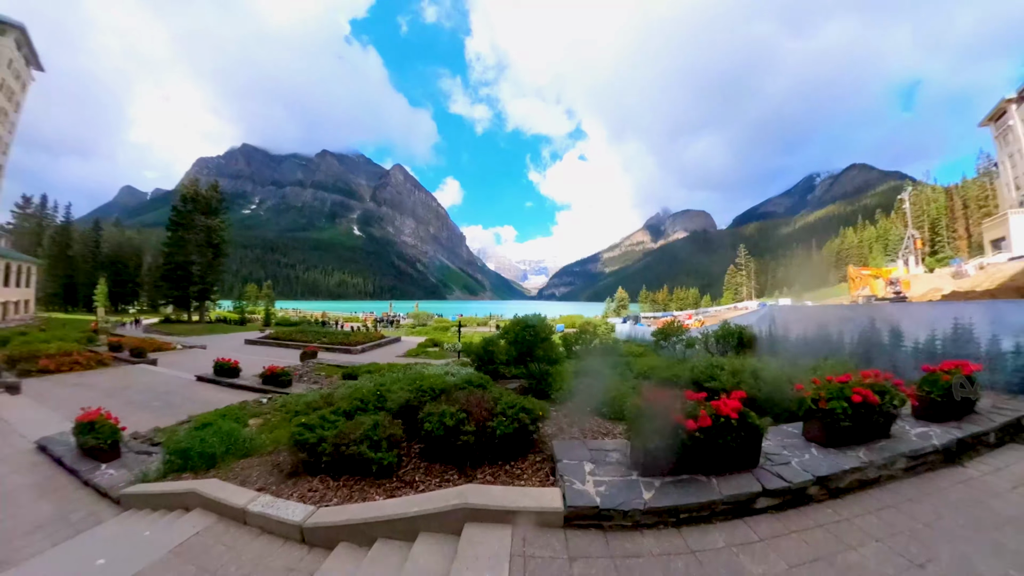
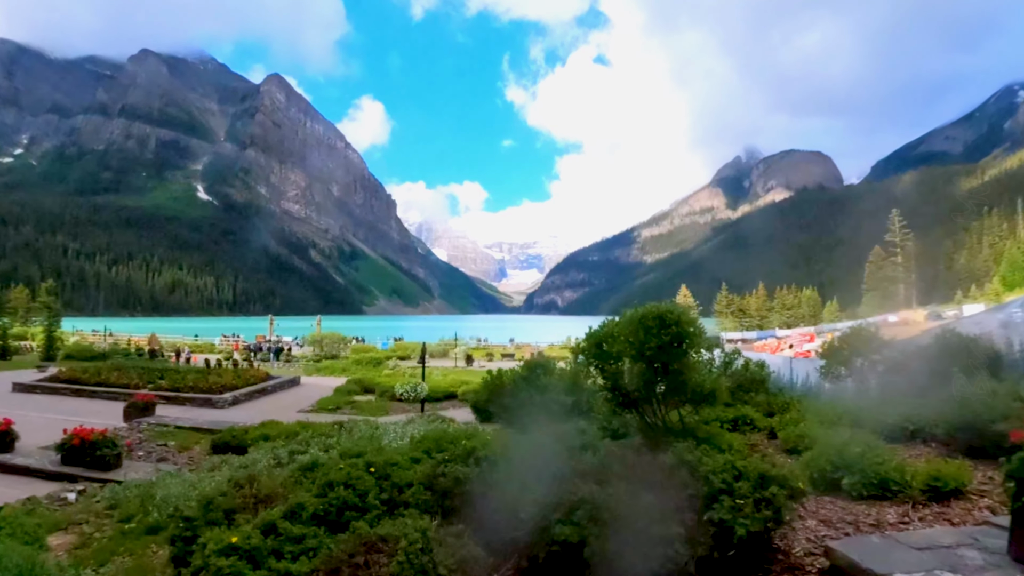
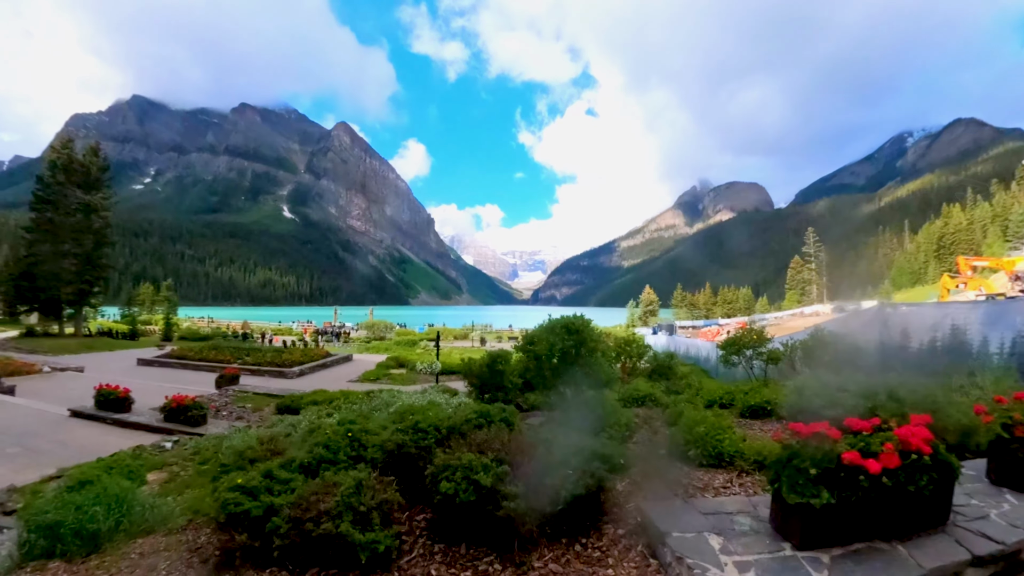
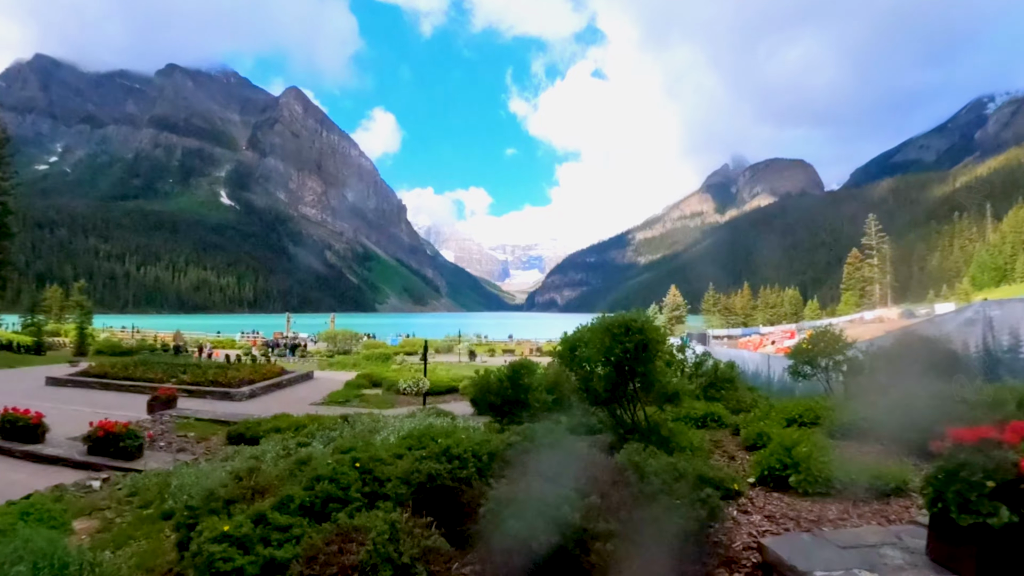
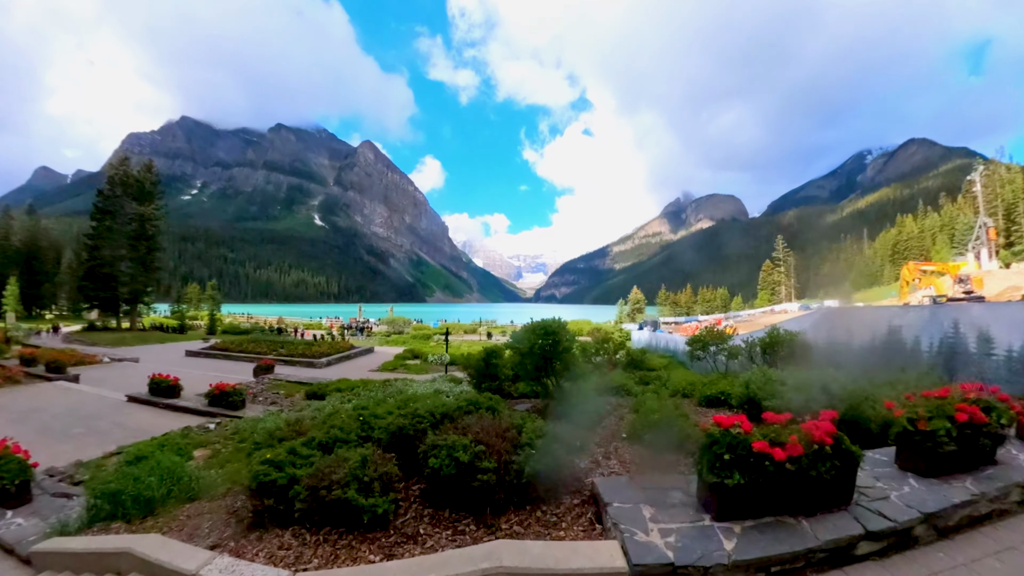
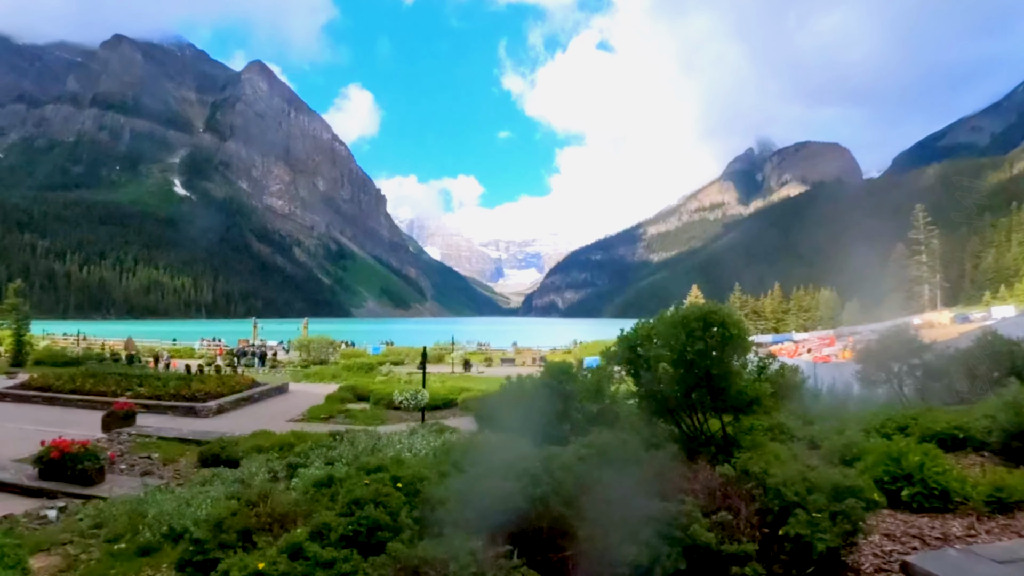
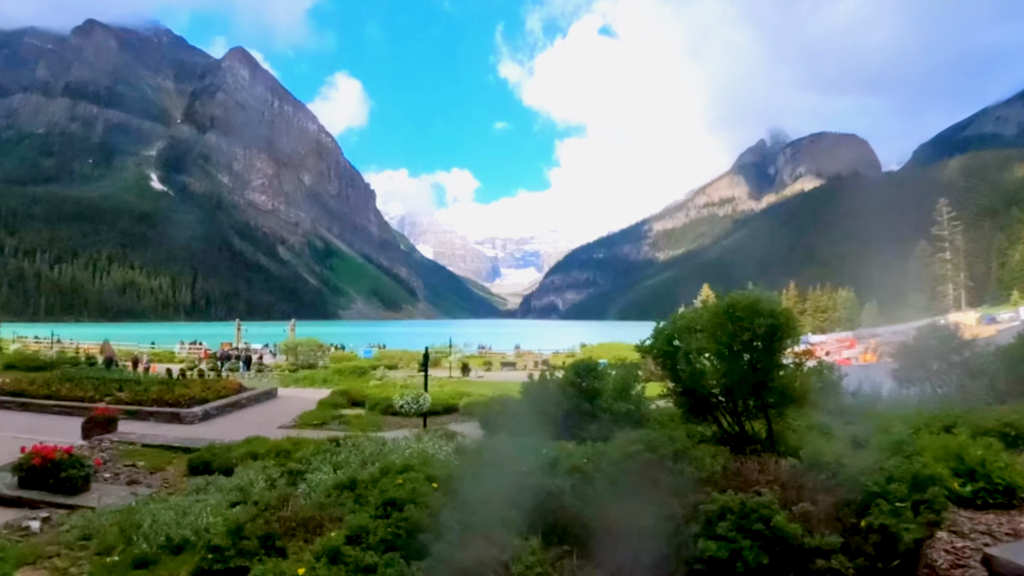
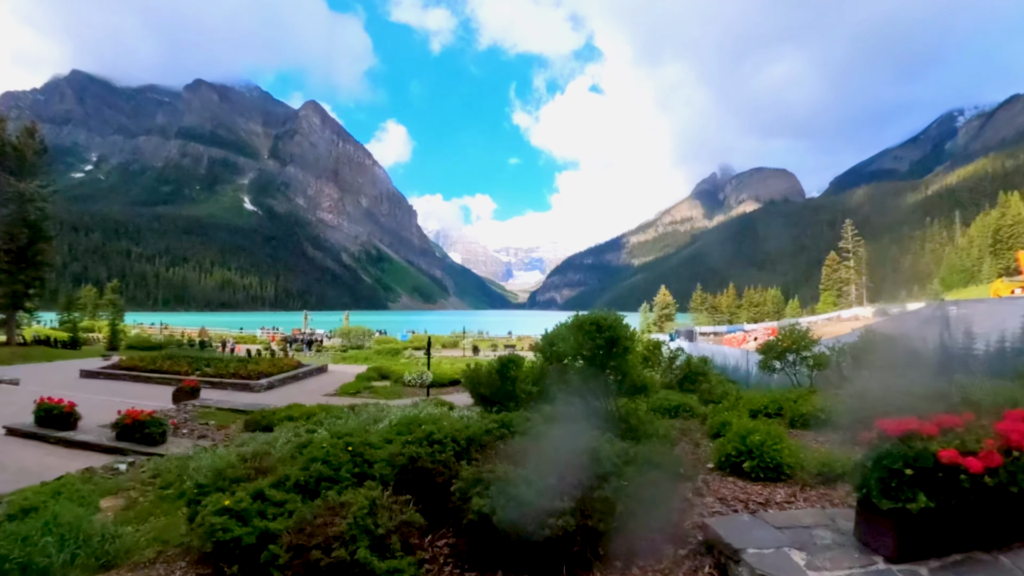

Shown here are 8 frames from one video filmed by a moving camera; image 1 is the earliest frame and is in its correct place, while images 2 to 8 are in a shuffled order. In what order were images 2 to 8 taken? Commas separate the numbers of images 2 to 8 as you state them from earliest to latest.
5, 3, 8, 4, 2, 6, 7
